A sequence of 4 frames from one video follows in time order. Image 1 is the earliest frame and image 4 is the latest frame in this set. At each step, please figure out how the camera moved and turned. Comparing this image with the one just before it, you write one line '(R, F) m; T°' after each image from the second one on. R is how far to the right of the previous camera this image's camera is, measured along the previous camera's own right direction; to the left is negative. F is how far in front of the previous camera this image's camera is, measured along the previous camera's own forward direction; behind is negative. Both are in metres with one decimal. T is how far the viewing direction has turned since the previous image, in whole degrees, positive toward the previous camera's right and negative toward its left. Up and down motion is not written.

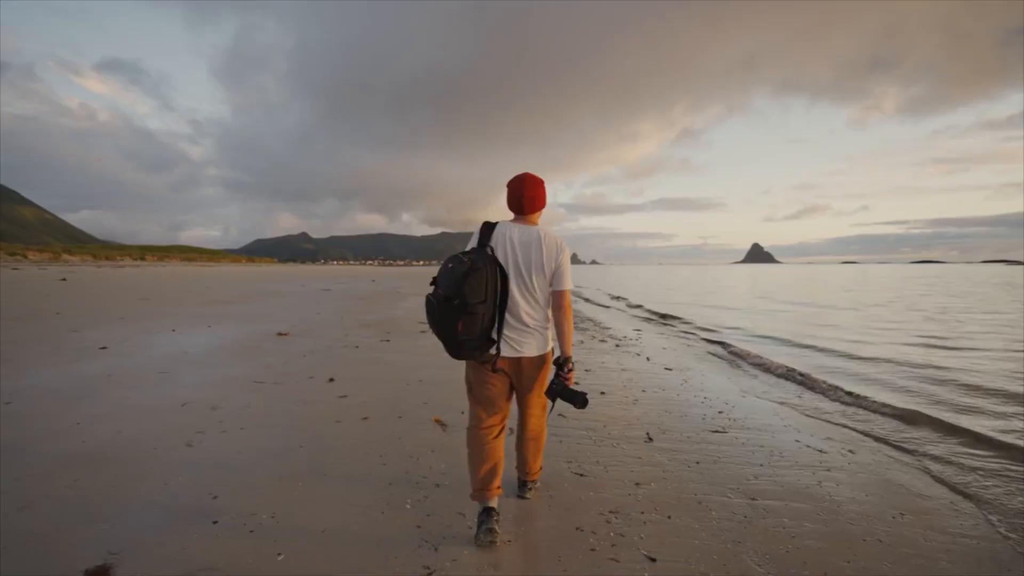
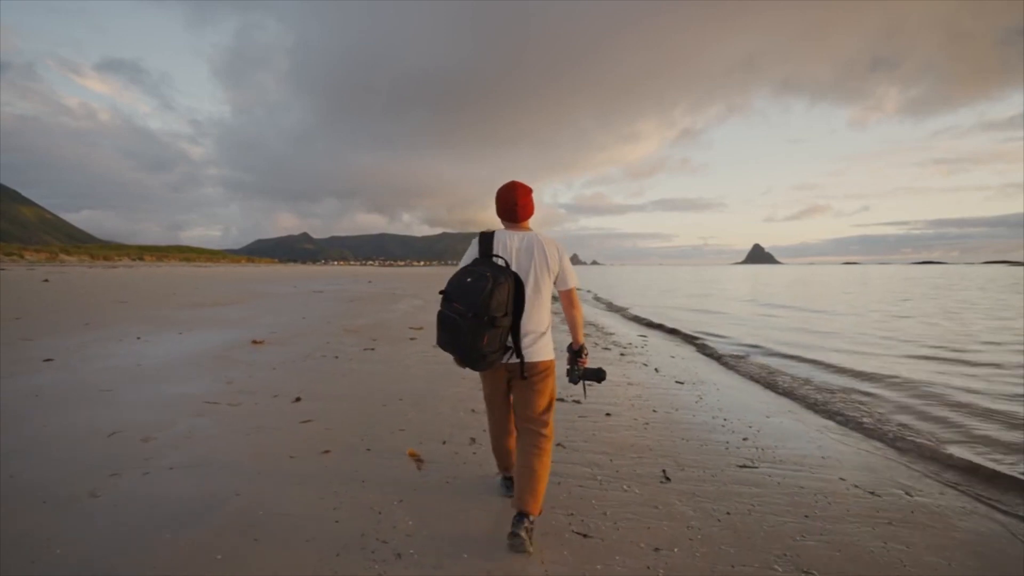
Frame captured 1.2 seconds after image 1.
(+0.1, +0.8) m; 0°
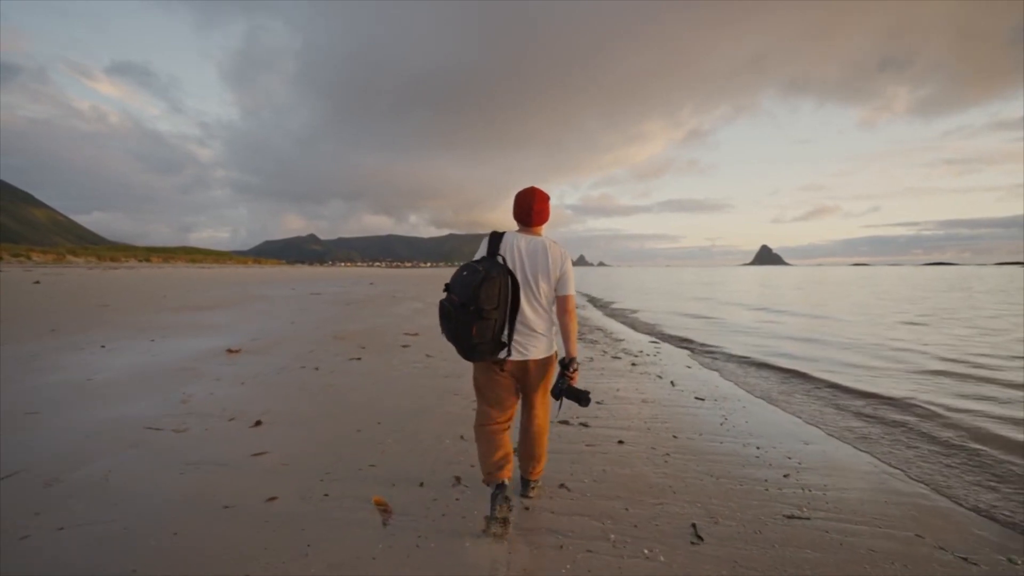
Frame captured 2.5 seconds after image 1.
(+0.1, +0.9) m; -1°
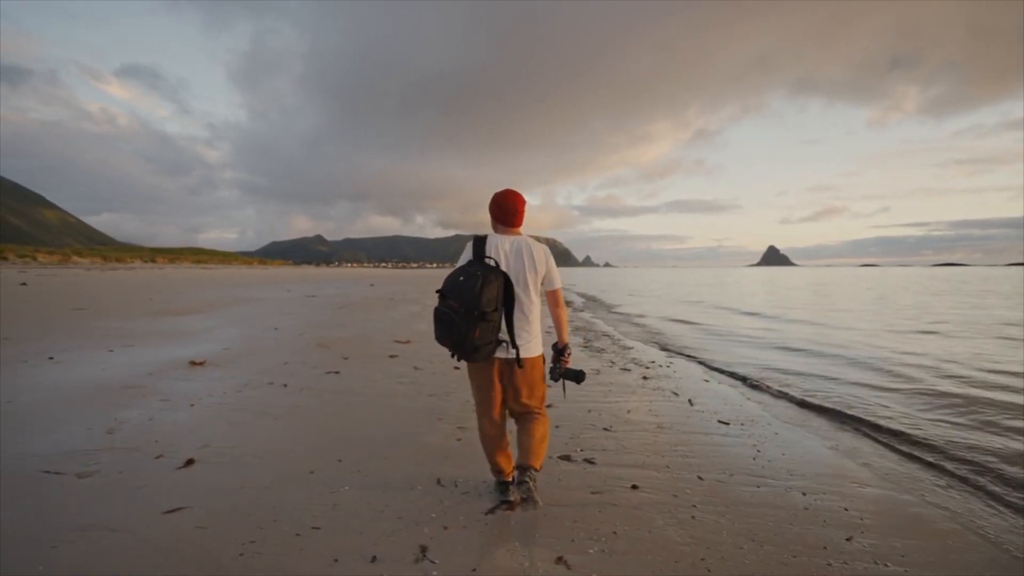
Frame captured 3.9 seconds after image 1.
(+0.2, +1.0) m; -1°
